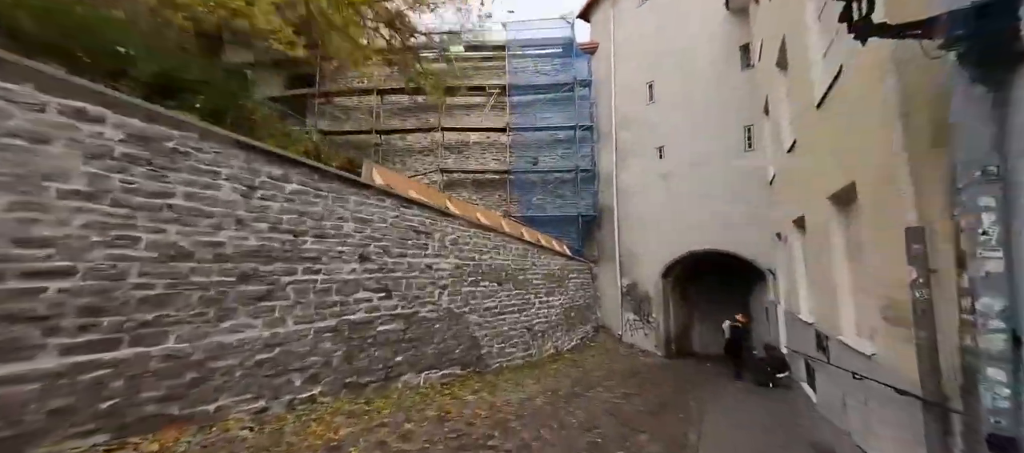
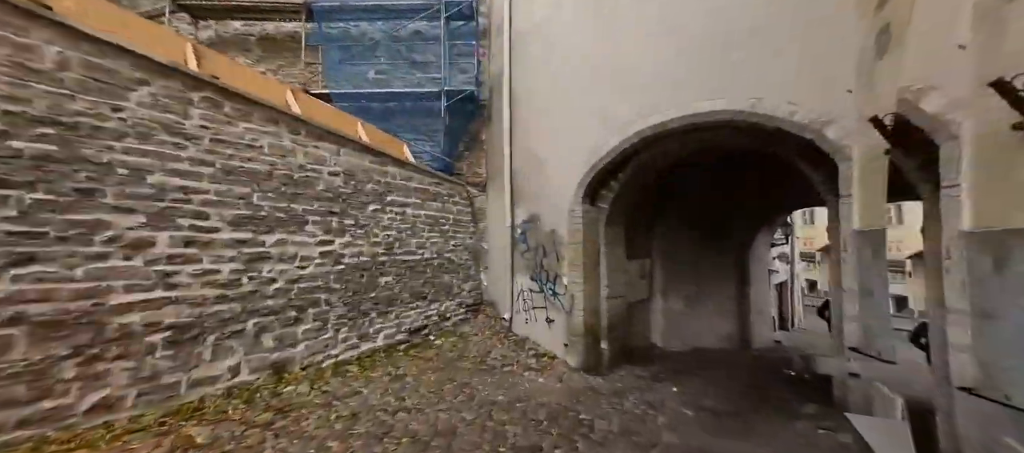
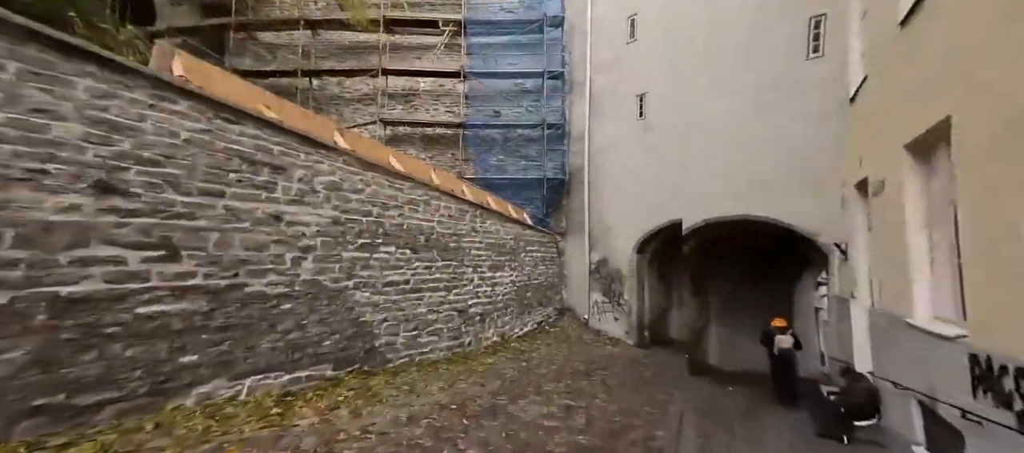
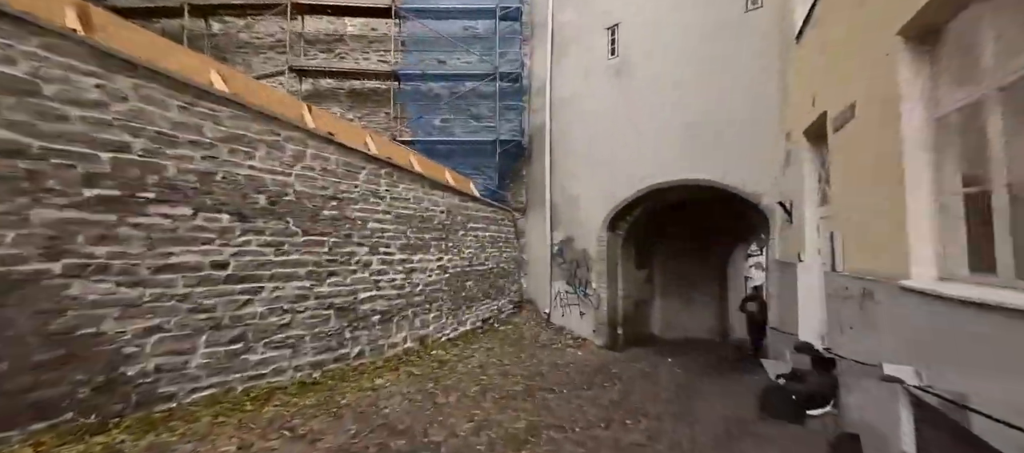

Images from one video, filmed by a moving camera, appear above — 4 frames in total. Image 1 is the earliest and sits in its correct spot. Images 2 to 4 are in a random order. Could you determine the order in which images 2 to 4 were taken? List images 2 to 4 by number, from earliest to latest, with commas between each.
3, 4, 2
